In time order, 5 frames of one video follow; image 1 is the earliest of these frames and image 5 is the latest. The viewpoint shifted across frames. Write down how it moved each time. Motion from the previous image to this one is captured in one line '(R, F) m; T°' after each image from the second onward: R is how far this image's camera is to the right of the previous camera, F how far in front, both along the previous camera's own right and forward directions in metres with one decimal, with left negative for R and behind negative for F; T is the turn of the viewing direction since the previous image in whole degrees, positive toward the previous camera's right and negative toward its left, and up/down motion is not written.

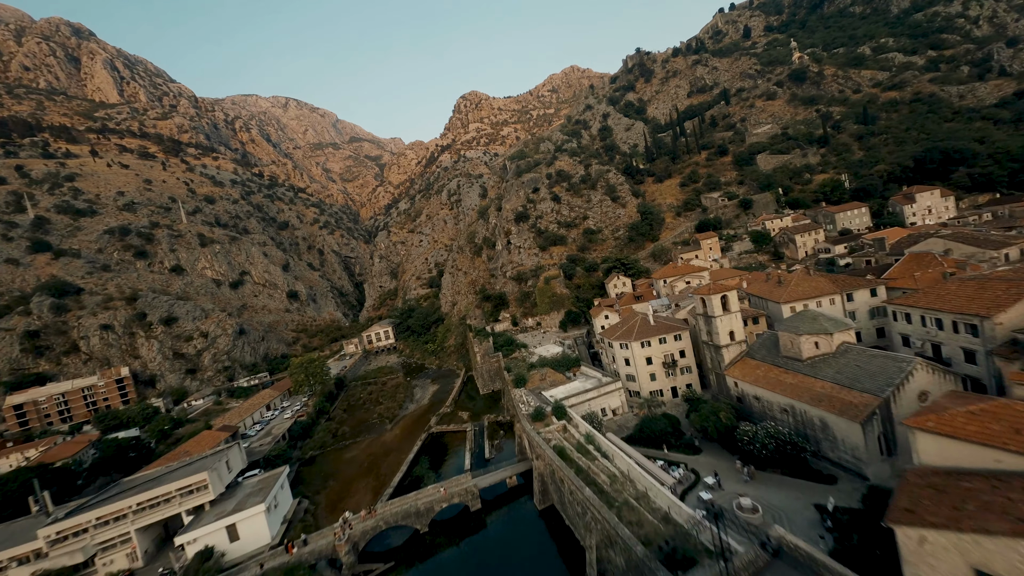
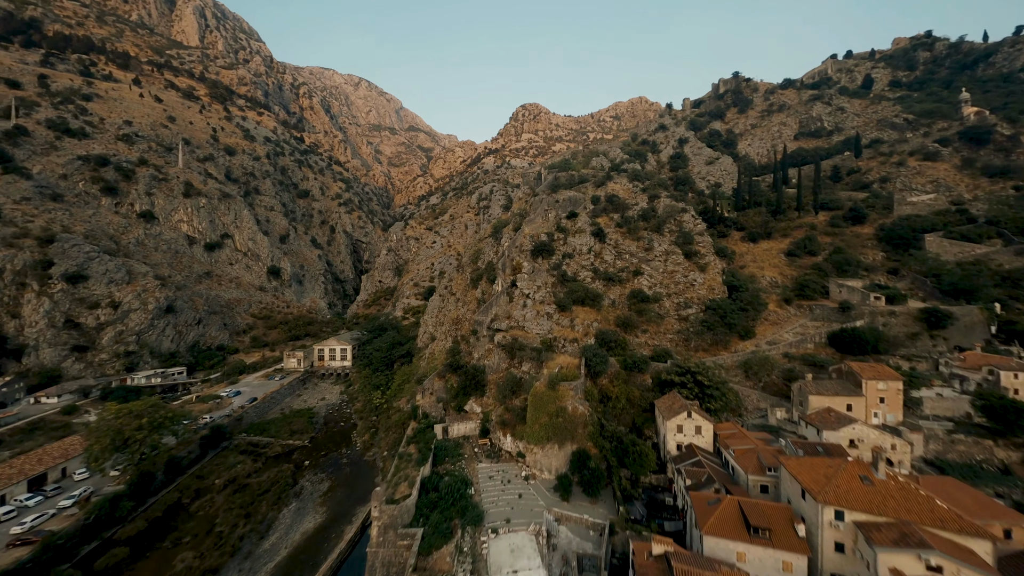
(+1.6, +17.5) m; -4°
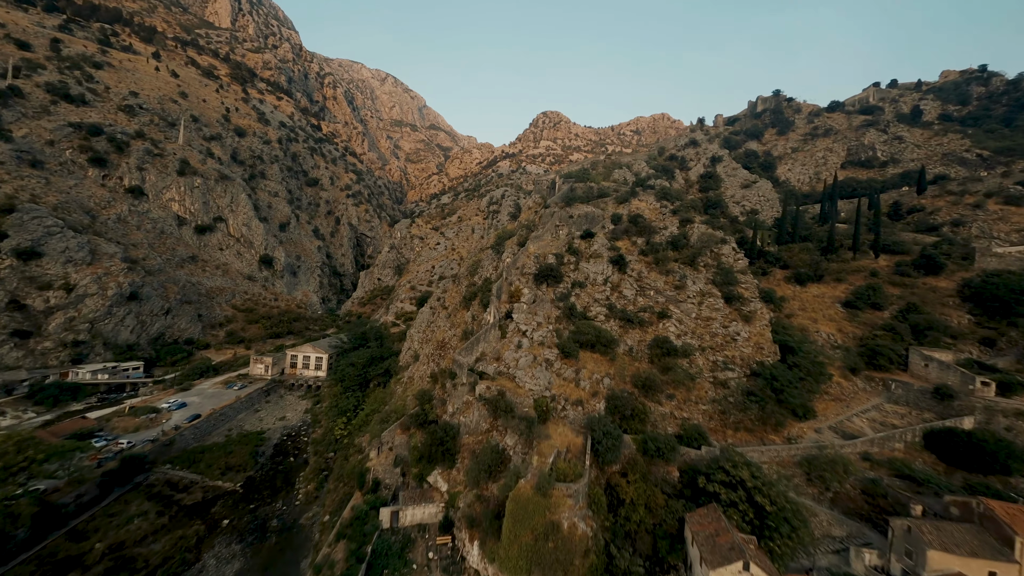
(+0.8, +6.3) m; -1°
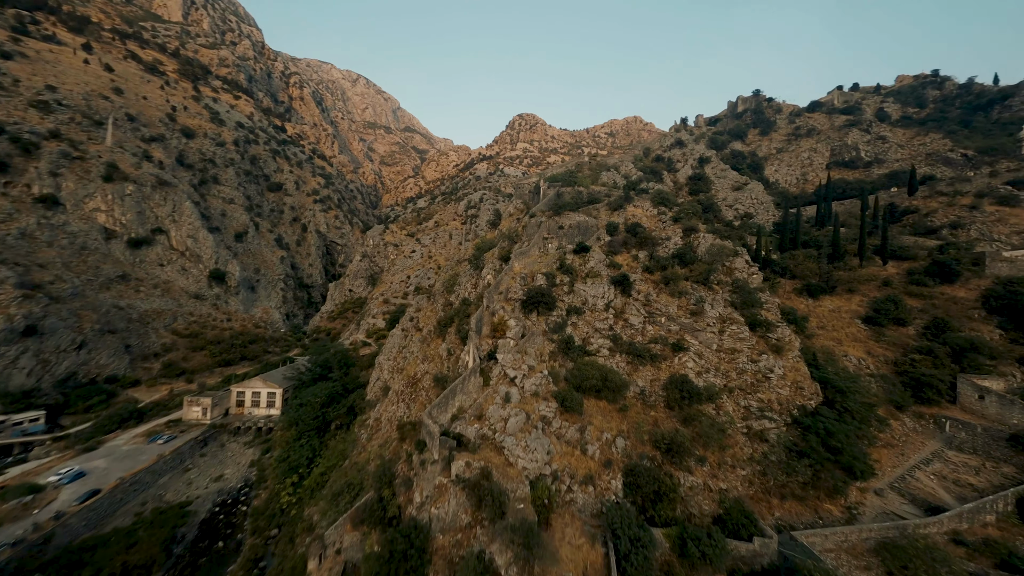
(0.0, +5.3) m; +3°
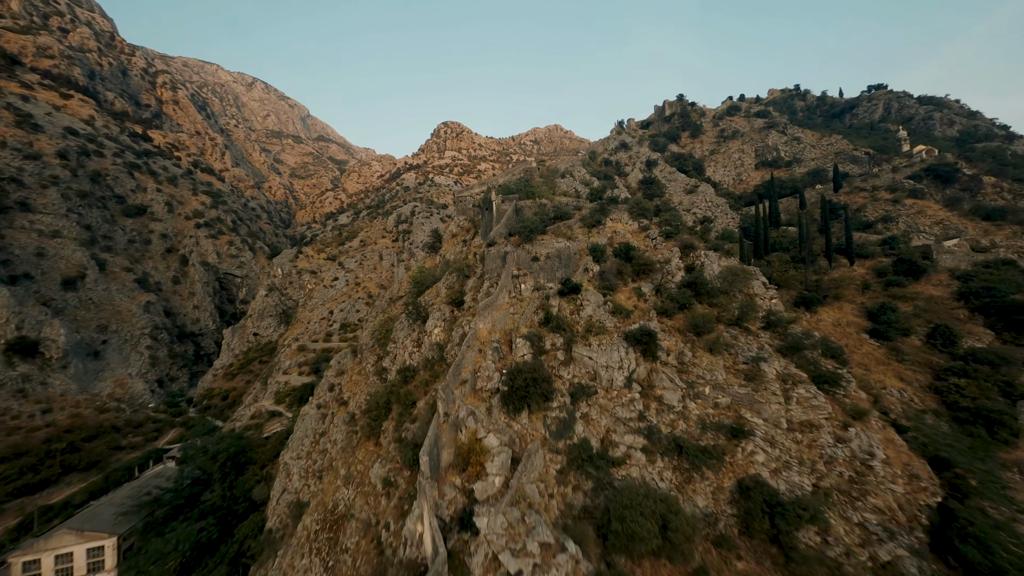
(-1.0, +9.3) m; +11°
